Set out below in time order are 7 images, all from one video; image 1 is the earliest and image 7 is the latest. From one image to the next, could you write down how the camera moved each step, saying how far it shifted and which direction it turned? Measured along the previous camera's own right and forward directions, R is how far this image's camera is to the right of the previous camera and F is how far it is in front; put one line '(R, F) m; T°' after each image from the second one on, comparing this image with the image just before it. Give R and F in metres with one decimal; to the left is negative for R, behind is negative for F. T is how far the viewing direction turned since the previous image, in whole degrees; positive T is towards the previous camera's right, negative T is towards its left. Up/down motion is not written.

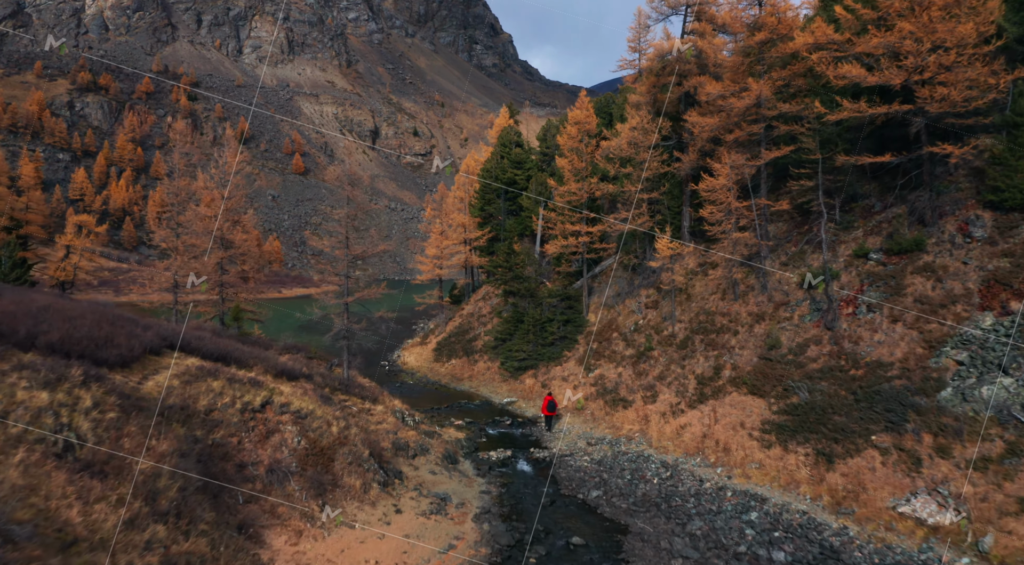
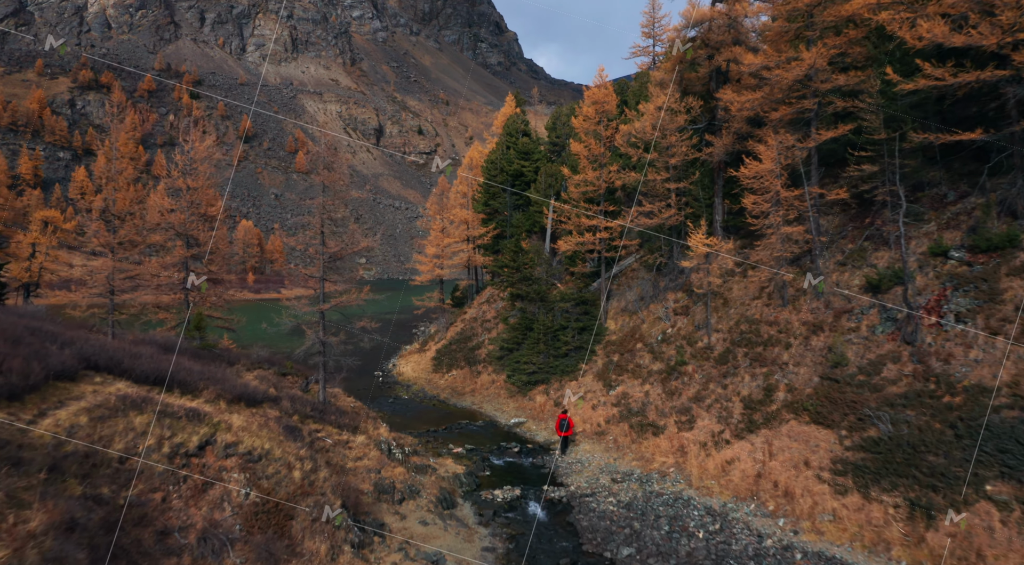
(-0.1, +5.1) m; 0°
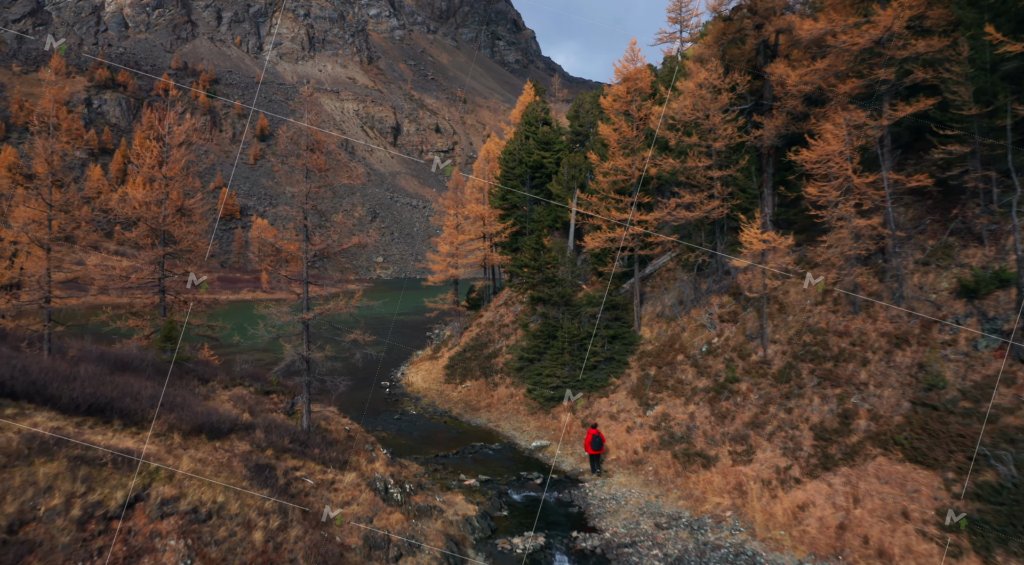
(-0.1, +4.3) m; -1°
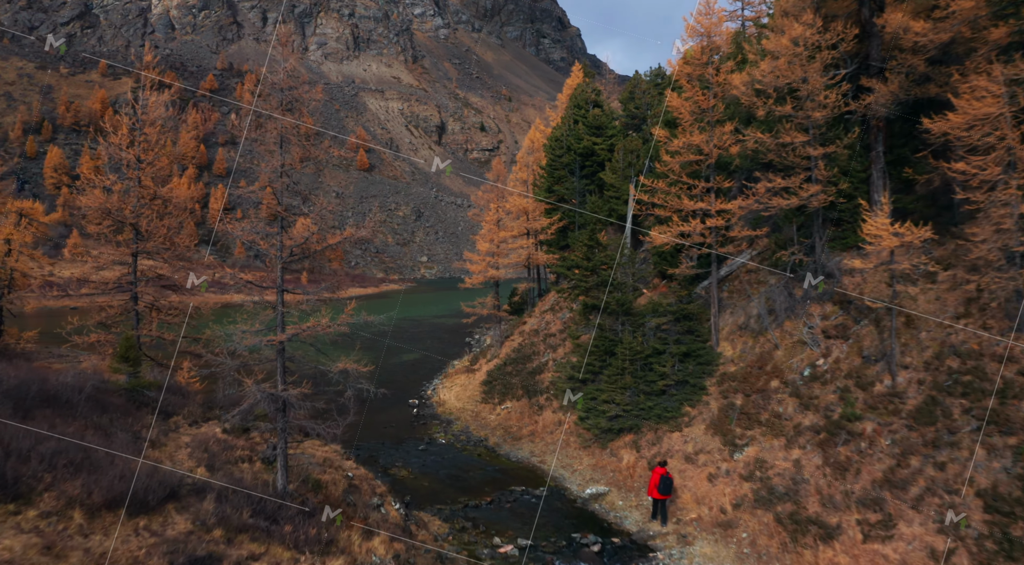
(-0.1, +5.6) m; -4°
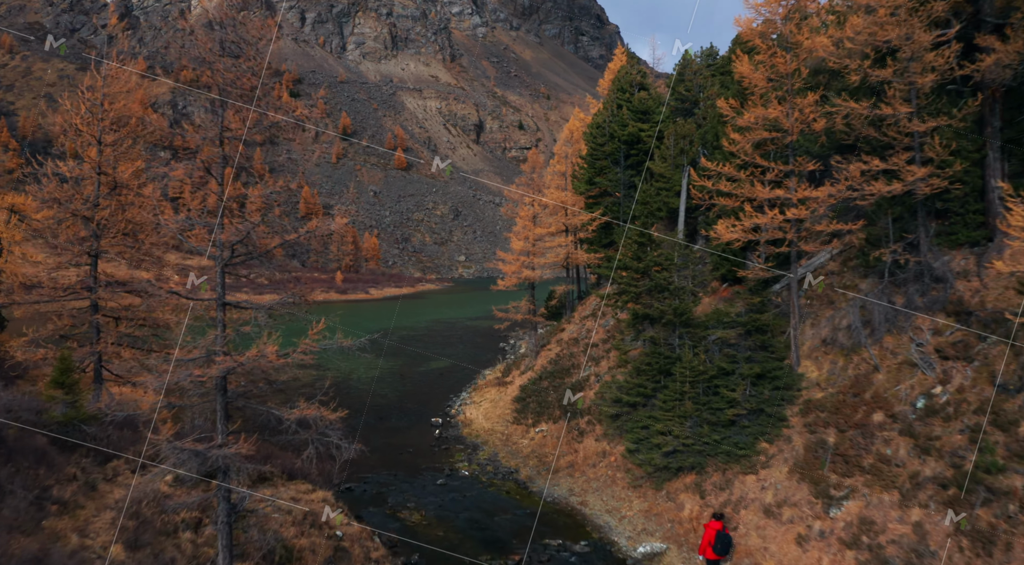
(+0.1, +4.2) m; -3°
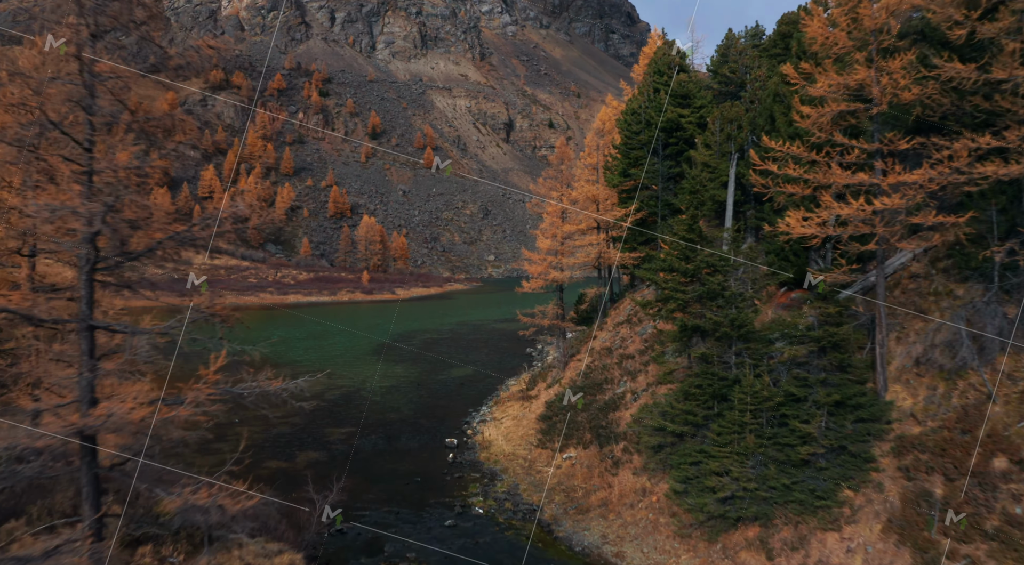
(+0.2, +3.6) m; -2°
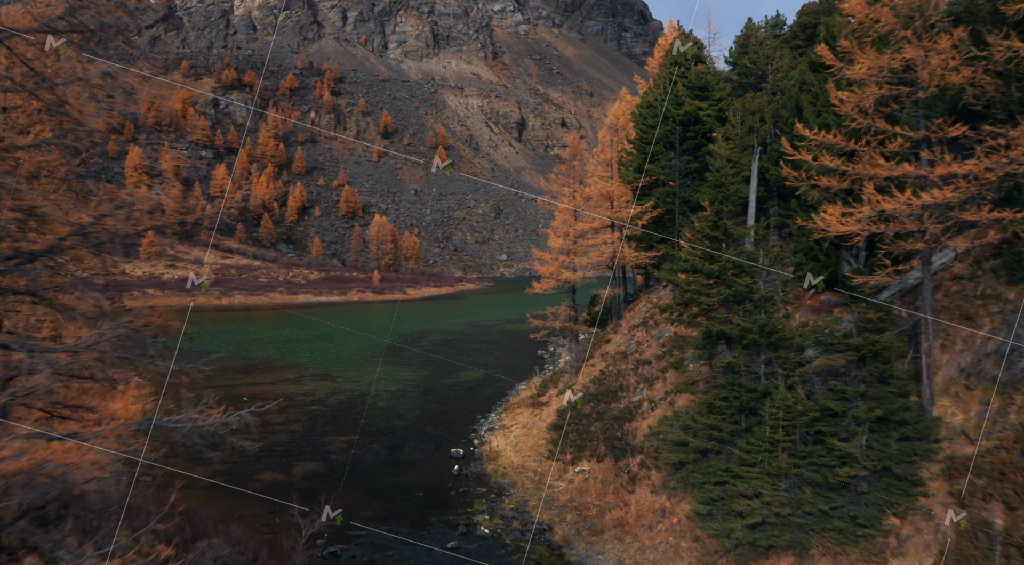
(+0.1, +1.5) m; -1°
